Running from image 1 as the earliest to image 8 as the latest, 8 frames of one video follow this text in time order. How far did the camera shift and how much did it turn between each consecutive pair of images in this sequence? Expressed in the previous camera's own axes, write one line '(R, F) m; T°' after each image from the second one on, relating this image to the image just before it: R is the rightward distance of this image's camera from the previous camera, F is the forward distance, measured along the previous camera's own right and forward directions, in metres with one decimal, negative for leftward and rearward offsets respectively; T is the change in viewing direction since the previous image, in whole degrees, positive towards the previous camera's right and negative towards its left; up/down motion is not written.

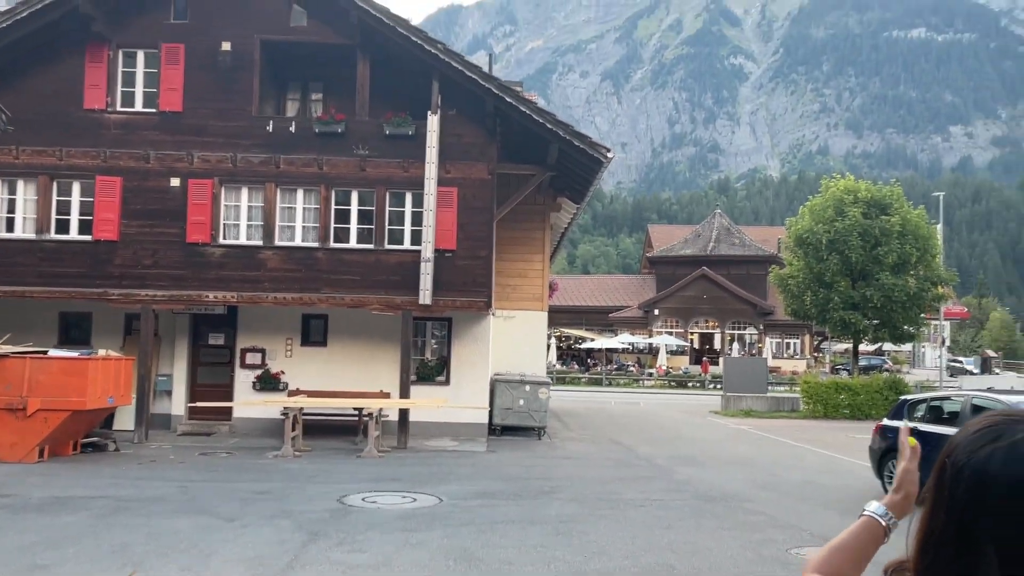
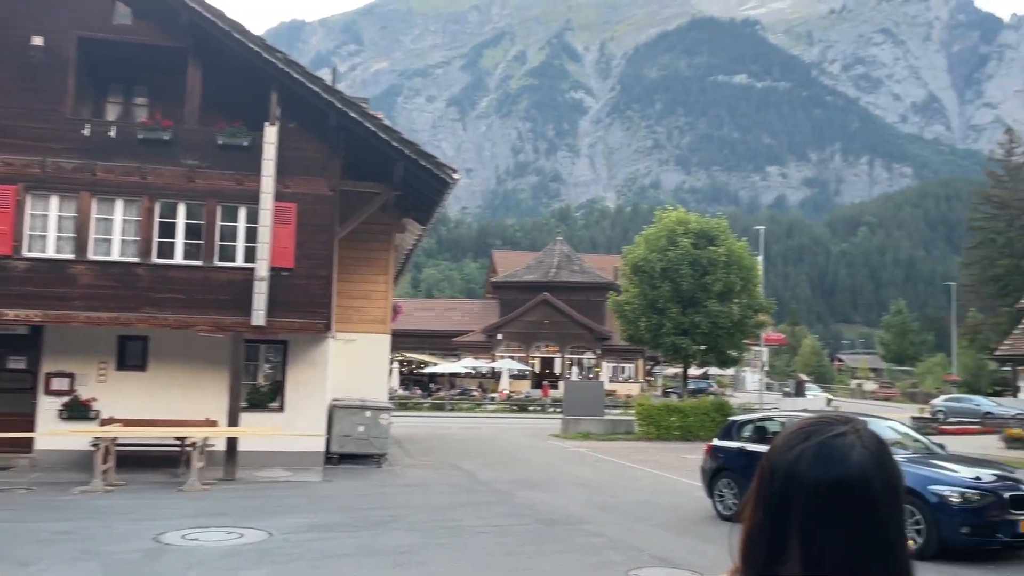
(0.0, +0.3) m; +11°
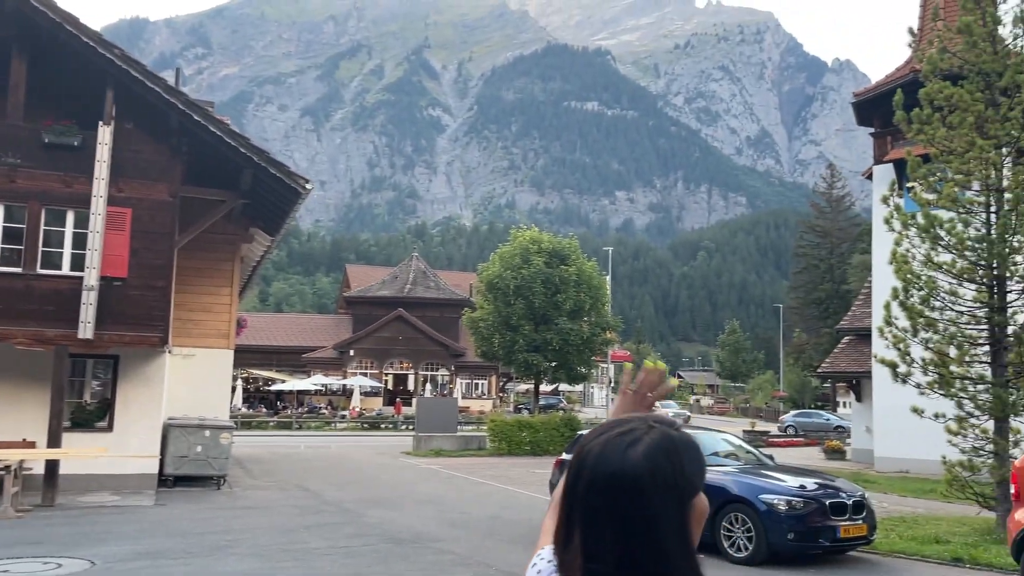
(0.0, 0.0) m; +10°
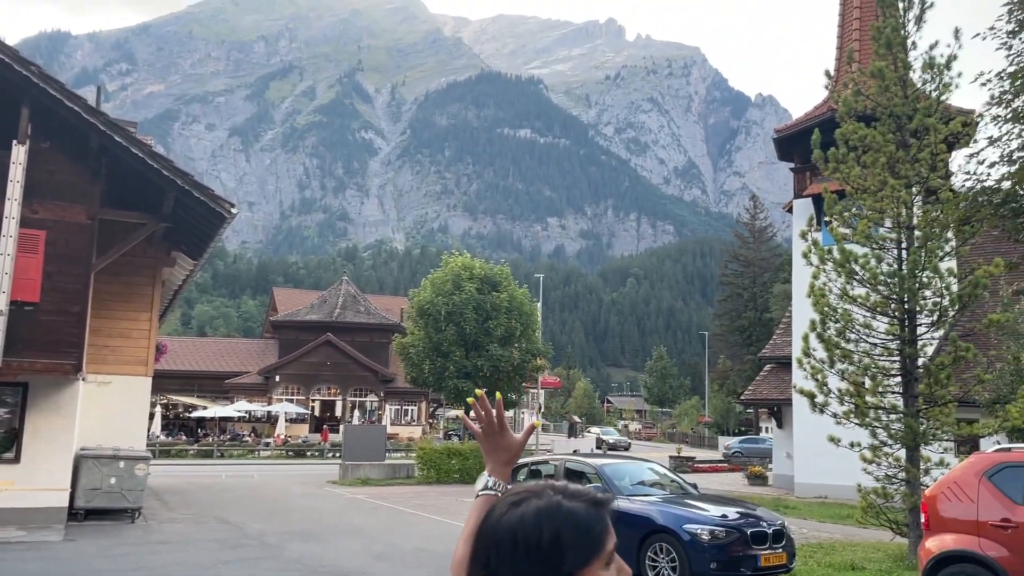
(0.0, 0.0) m; +5°
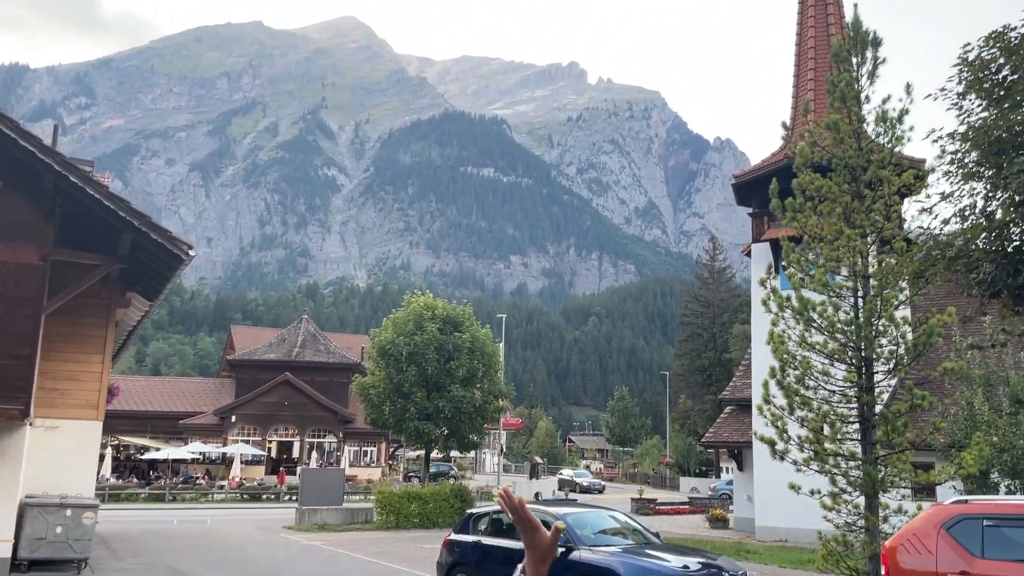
(0.0, 0.0) m; +3°
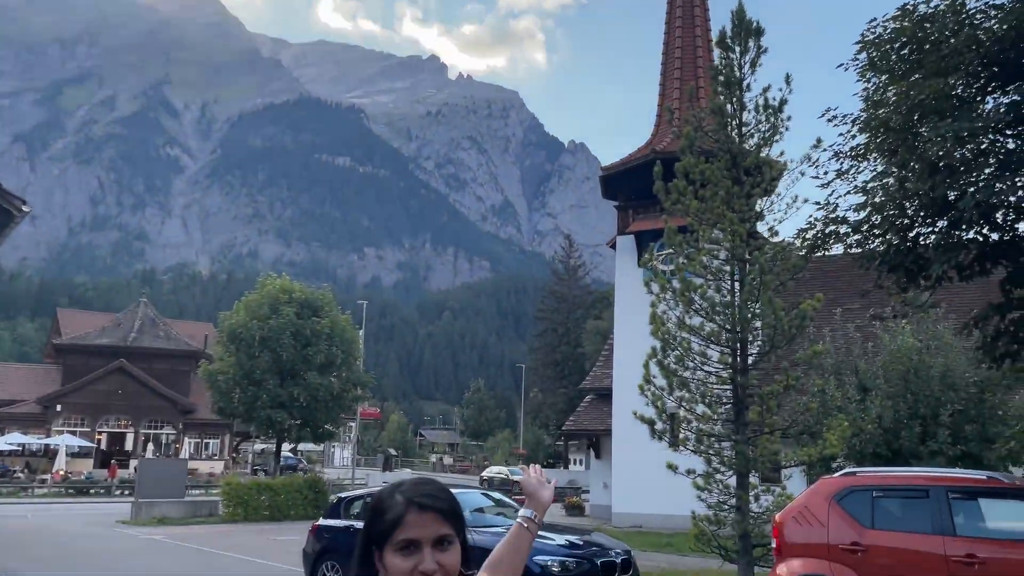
(-0.4, +0.6) m; +10°
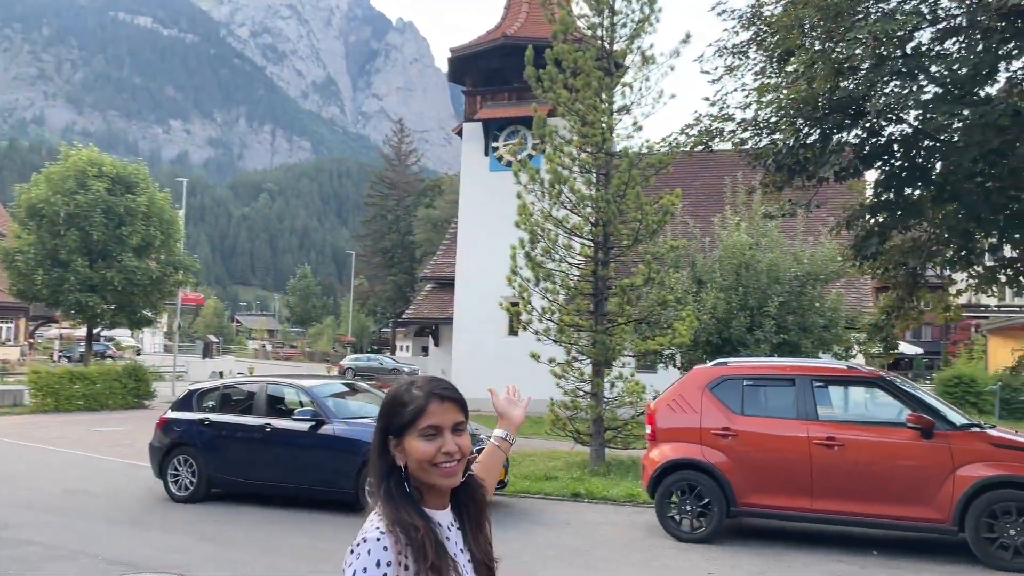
(-0.6, +0.4) m; +12°
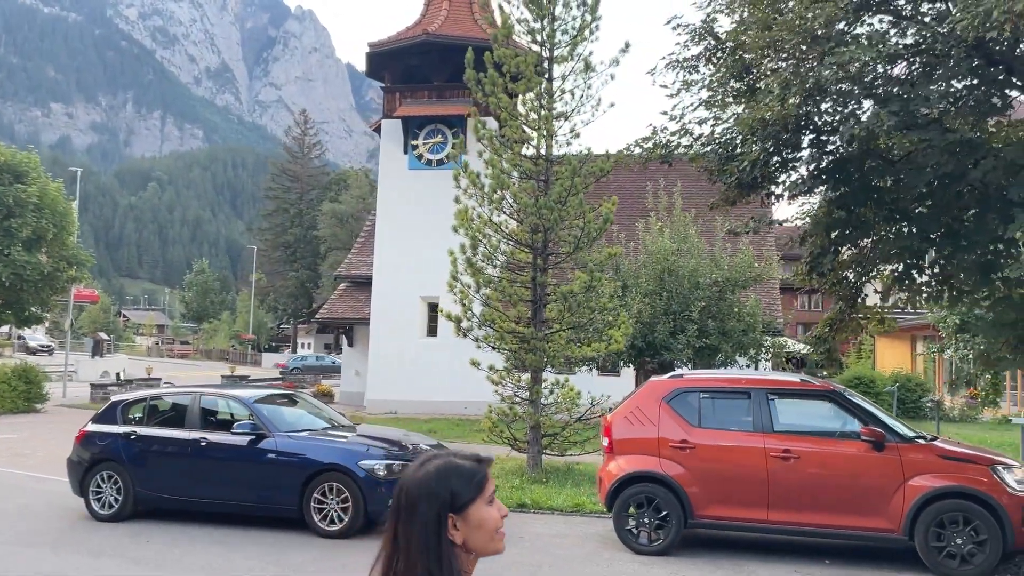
(-0.6, +0.2) m; +7°
